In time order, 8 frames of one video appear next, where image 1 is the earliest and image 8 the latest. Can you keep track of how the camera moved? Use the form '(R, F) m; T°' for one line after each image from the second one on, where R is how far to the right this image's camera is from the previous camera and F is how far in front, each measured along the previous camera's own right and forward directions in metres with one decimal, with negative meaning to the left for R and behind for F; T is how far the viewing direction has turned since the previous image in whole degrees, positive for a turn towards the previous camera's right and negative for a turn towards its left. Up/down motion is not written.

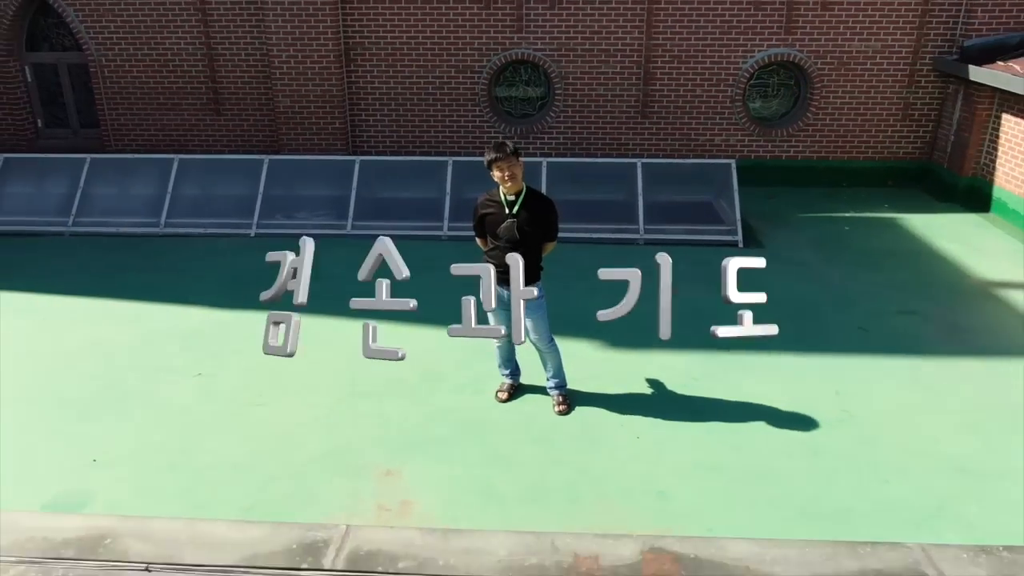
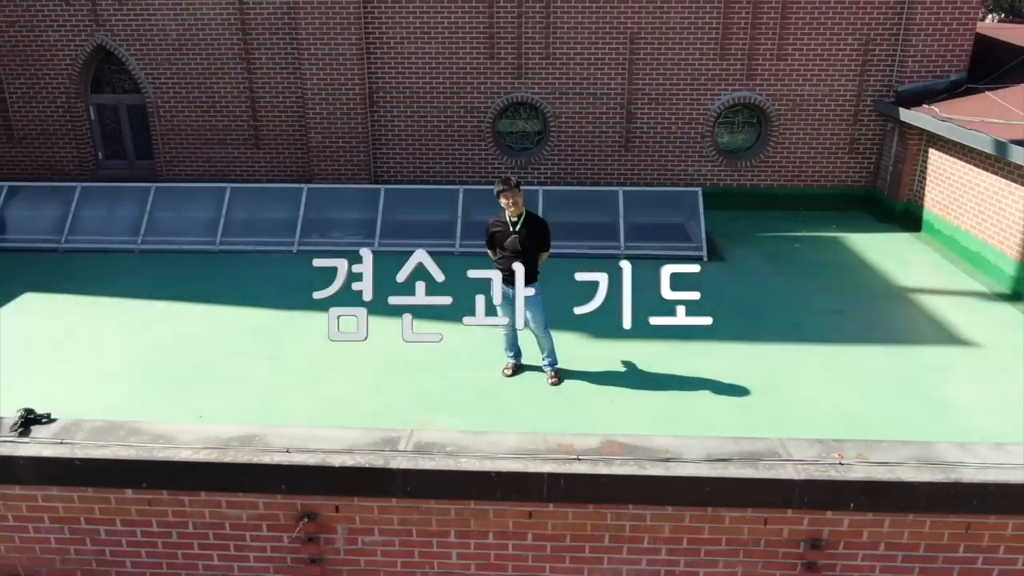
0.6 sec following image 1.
(0.0, -1.5) m; 0°
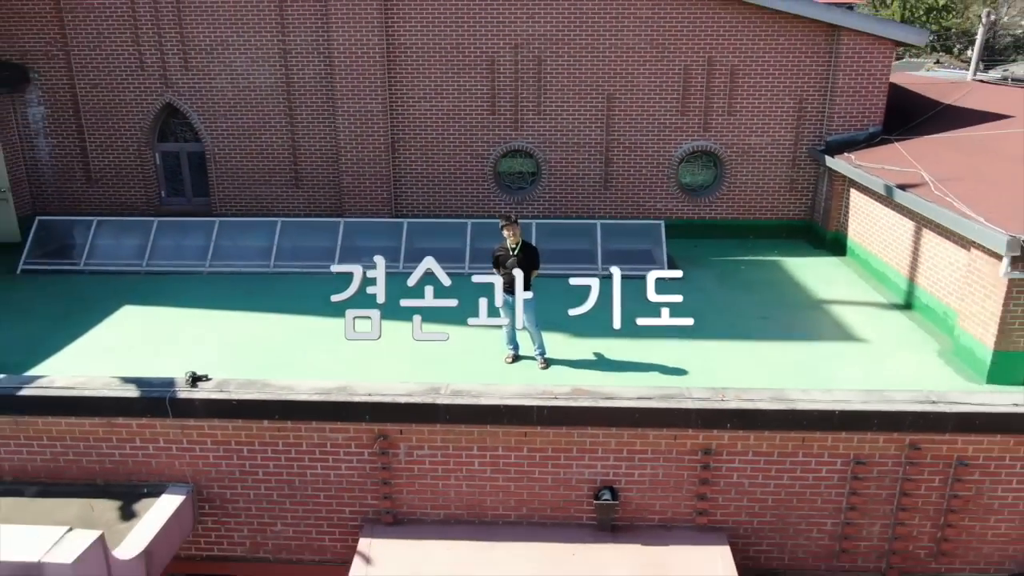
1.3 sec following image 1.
(0.0, -2.2) m; 0°
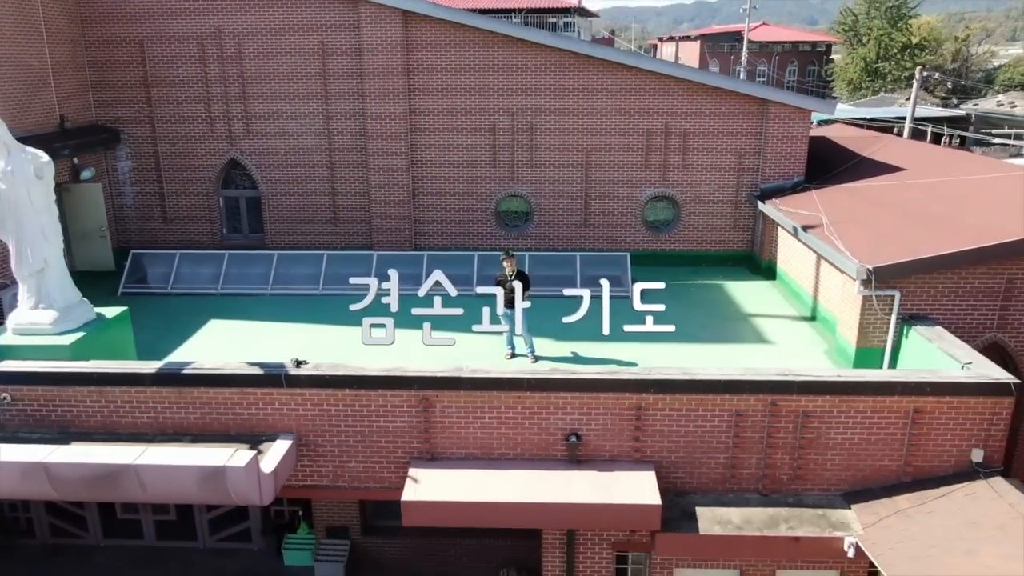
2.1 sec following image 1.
(0.0, -3.1) m; 0°
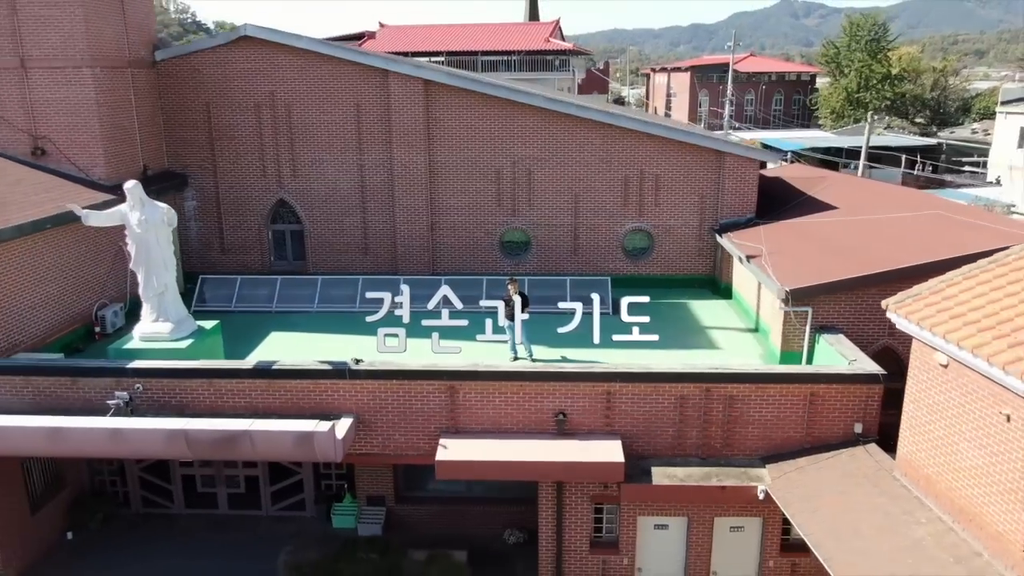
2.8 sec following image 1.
(-0.1, -3.3) m; 0°
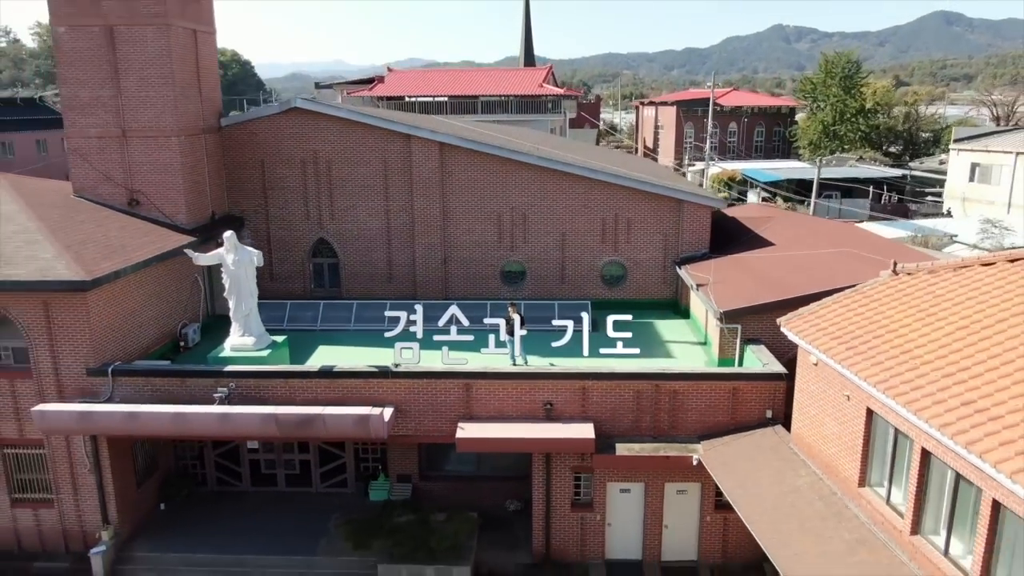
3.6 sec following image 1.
(-0.1, -4.3) m; 0°
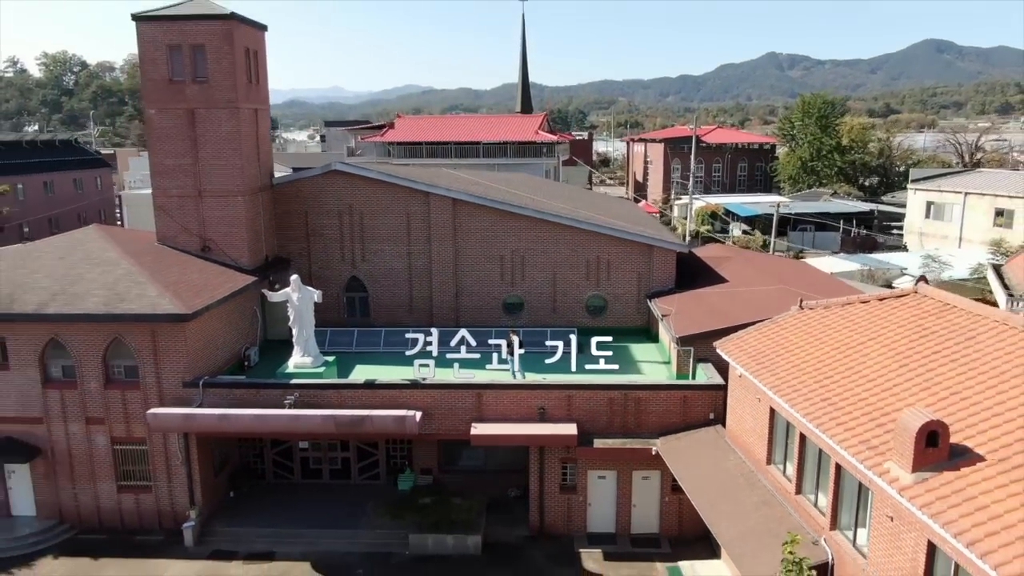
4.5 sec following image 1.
(-0.1, -5.0) m; 0°
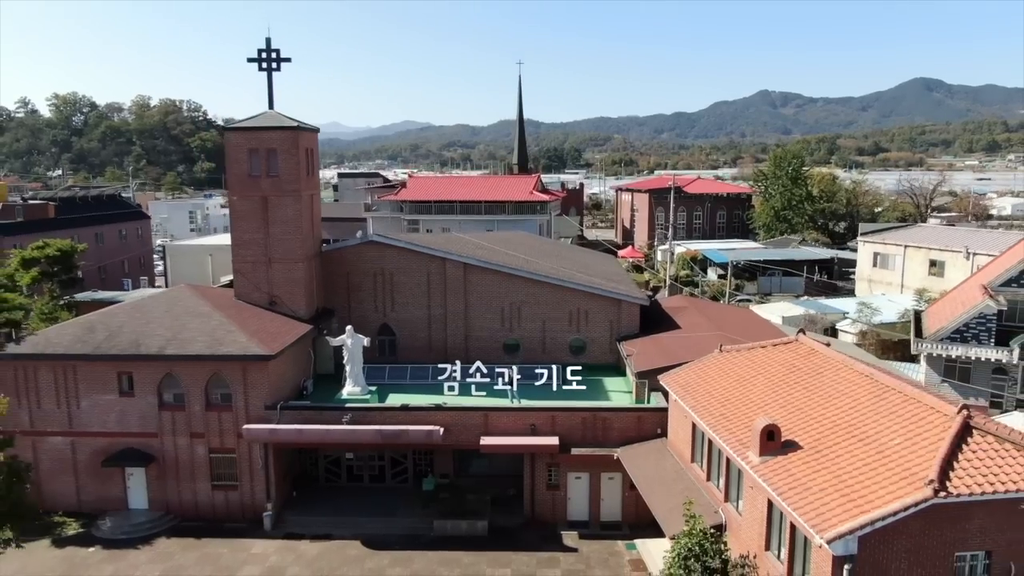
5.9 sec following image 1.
(-0.1, -7.7) m; 0°
